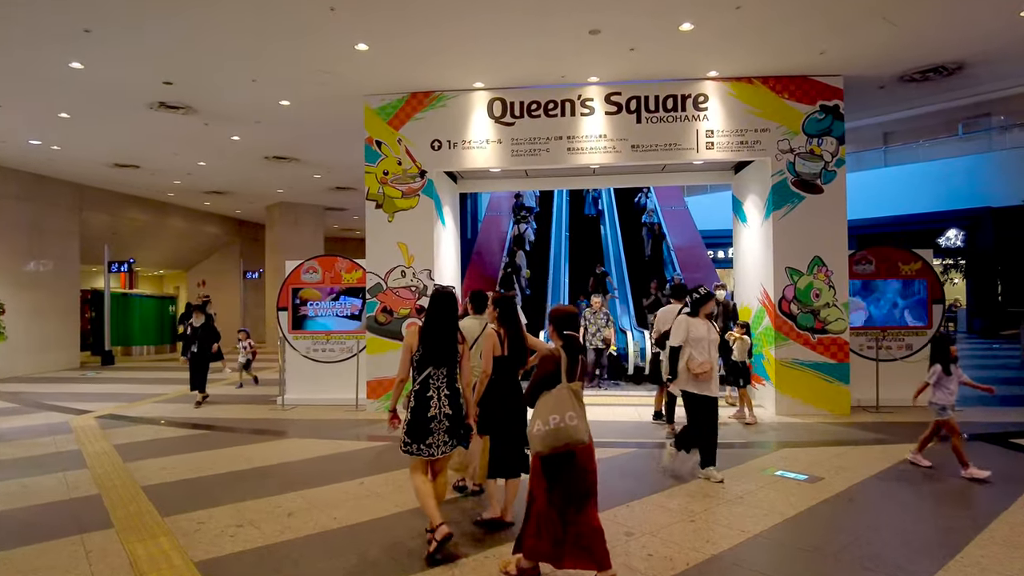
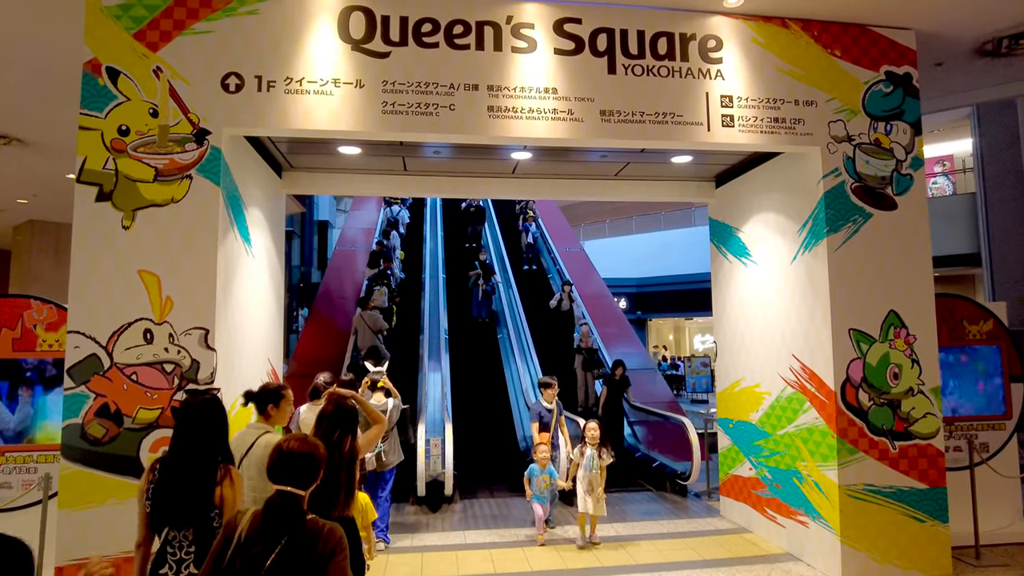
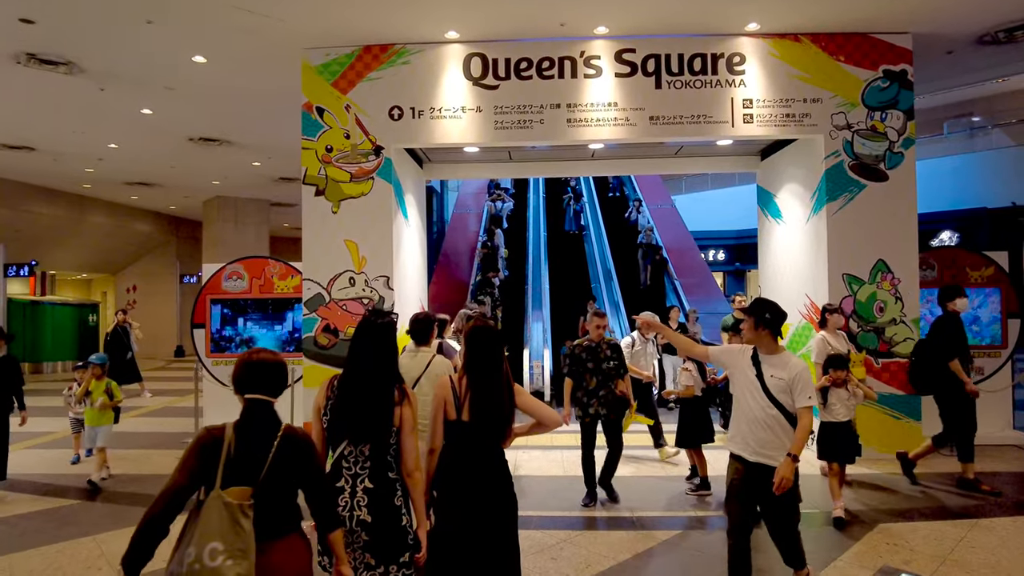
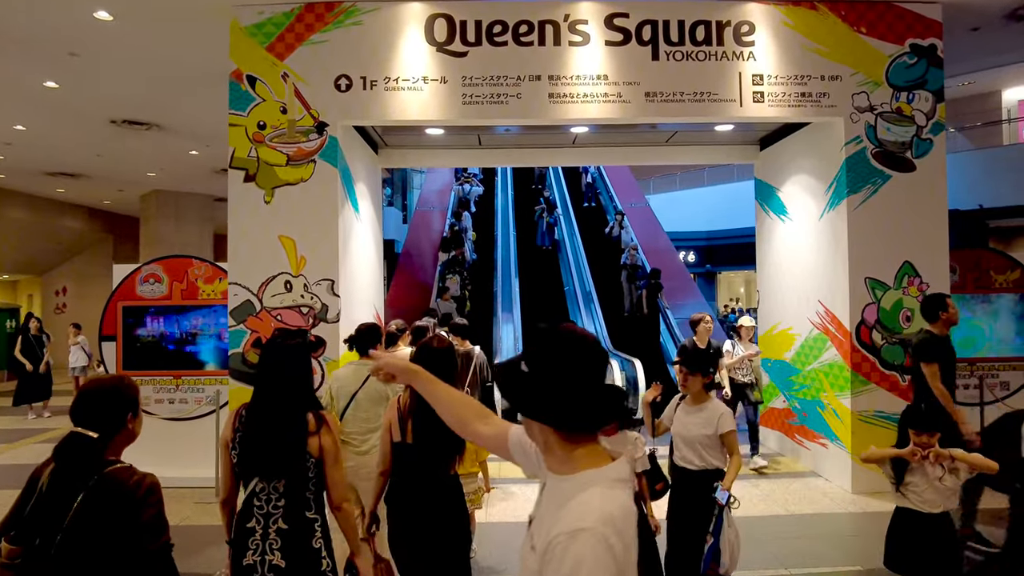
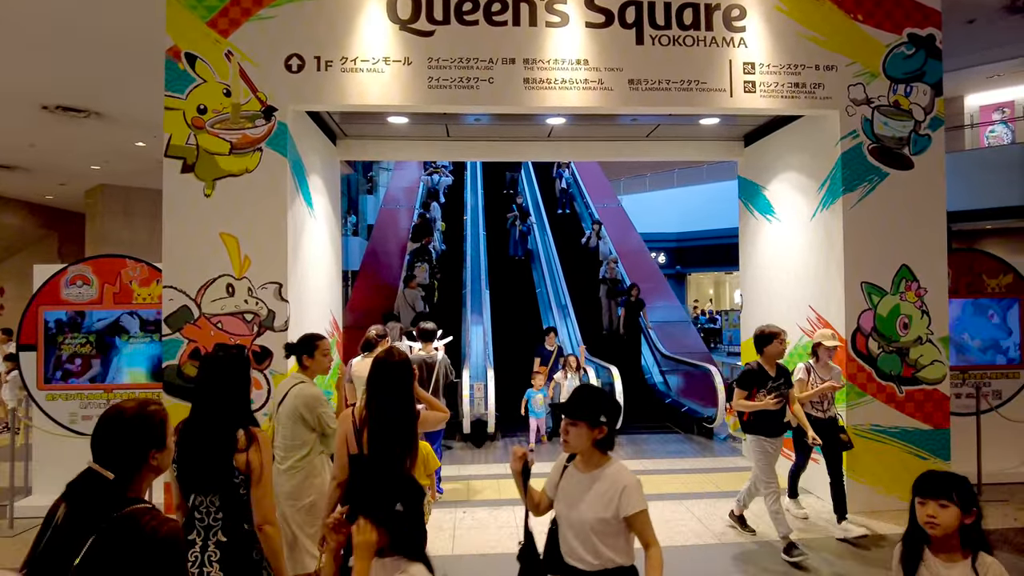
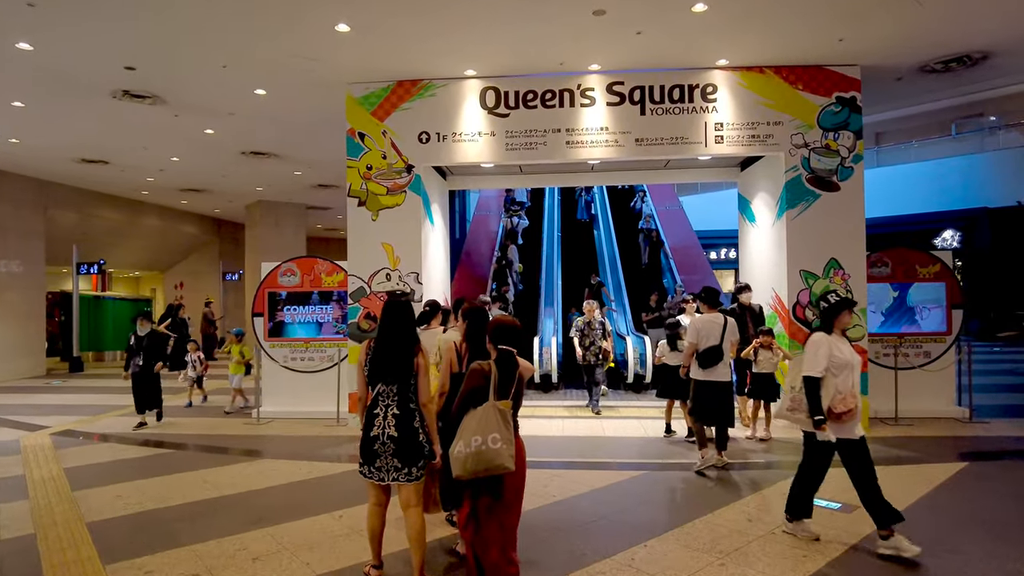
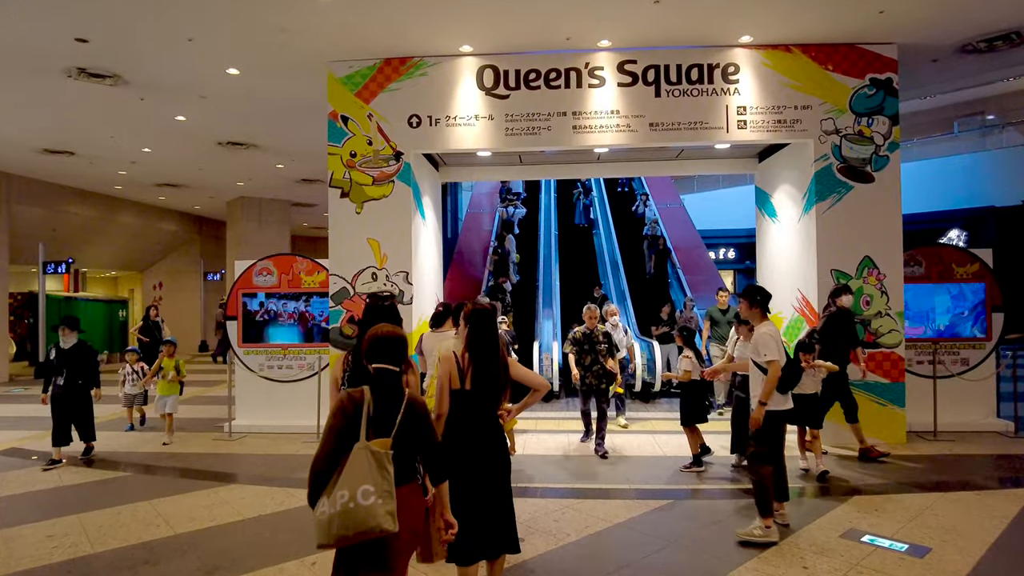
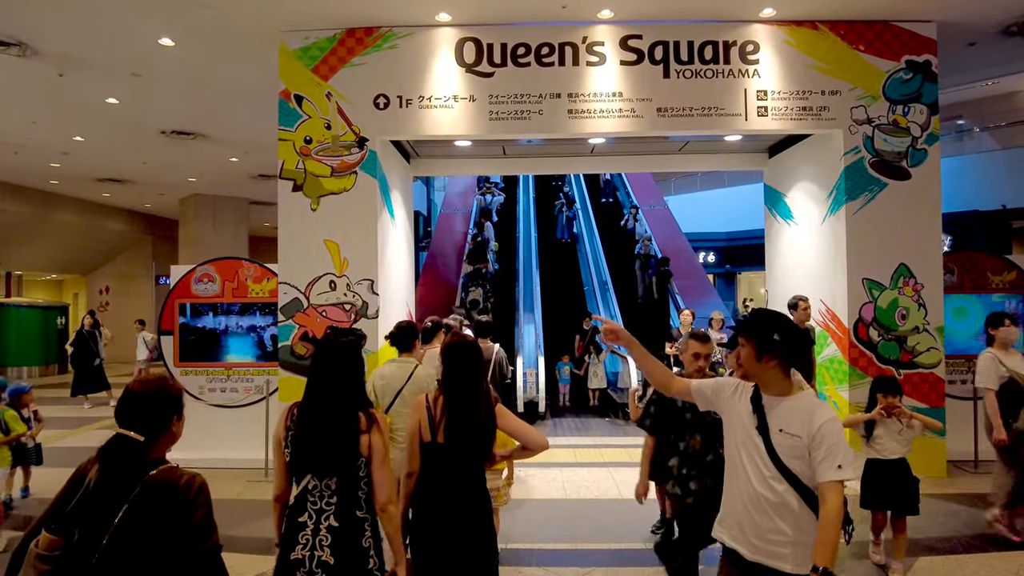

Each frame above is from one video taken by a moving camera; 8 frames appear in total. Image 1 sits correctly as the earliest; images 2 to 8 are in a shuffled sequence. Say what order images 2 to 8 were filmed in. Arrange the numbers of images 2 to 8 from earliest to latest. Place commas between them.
6, 7, 3, 8, 4, 5, 2
